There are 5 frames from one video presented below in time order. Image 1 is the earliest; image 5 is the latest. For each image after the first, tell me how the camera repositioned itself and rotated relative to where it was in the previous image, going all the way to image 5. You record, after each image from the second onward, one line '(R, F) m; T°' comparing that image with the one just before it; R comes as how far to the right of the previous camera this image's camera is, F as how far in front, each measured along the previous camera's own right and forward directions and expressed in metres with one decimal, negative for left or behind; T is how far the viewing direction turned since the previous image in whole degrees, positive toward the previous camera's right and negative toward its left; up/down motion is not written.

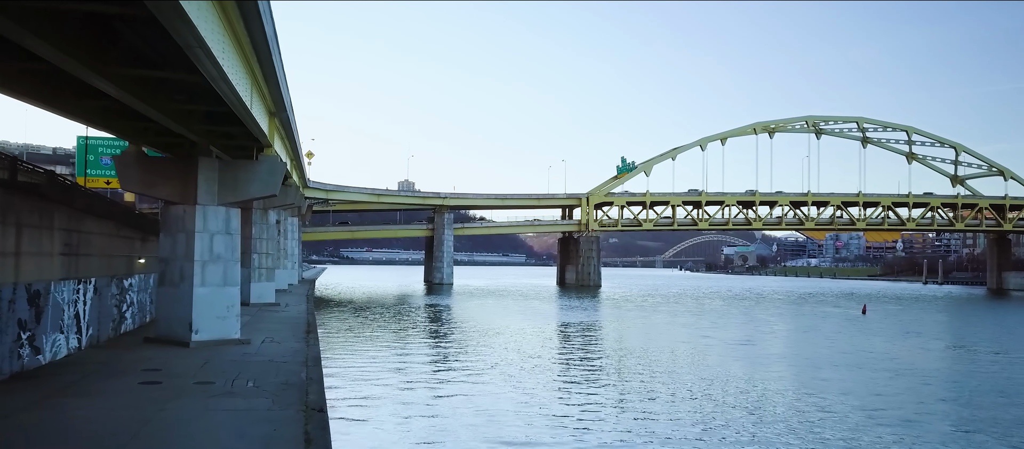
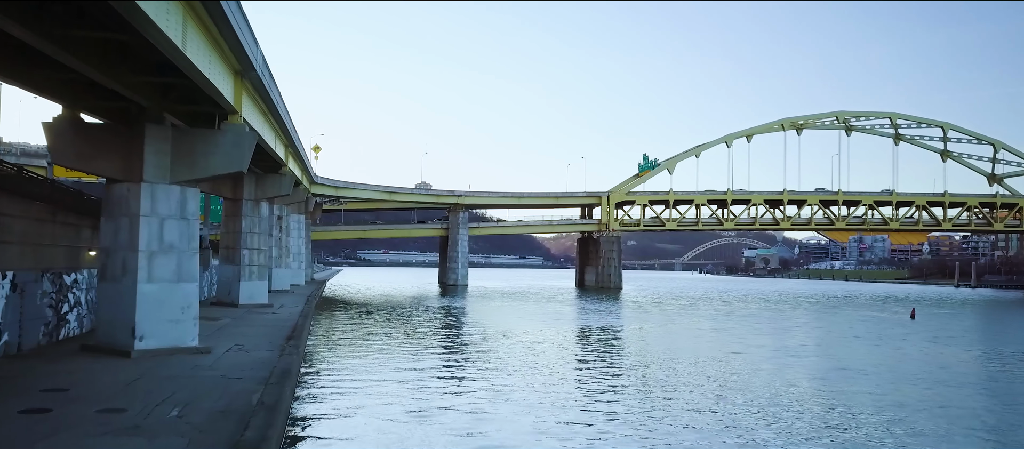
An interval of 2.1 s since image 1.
(0.0, +3.6) m; -1°
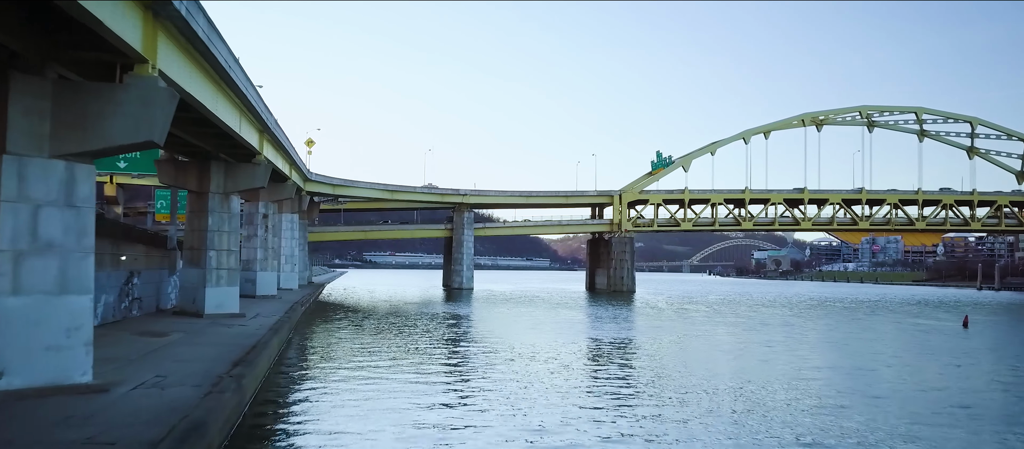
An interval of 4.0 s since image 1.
(-0.1, +4.4) m; 0°
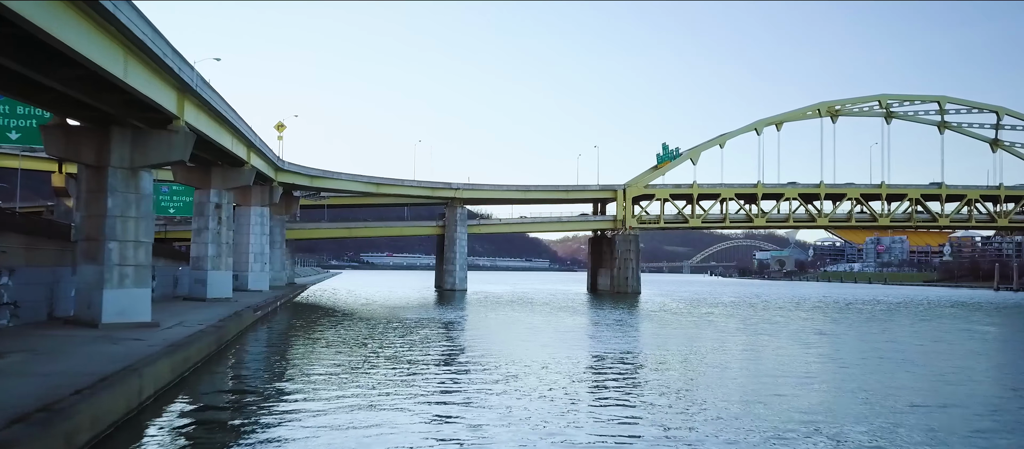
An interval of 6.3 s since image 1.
(+0.3, +6.1) m; 0°
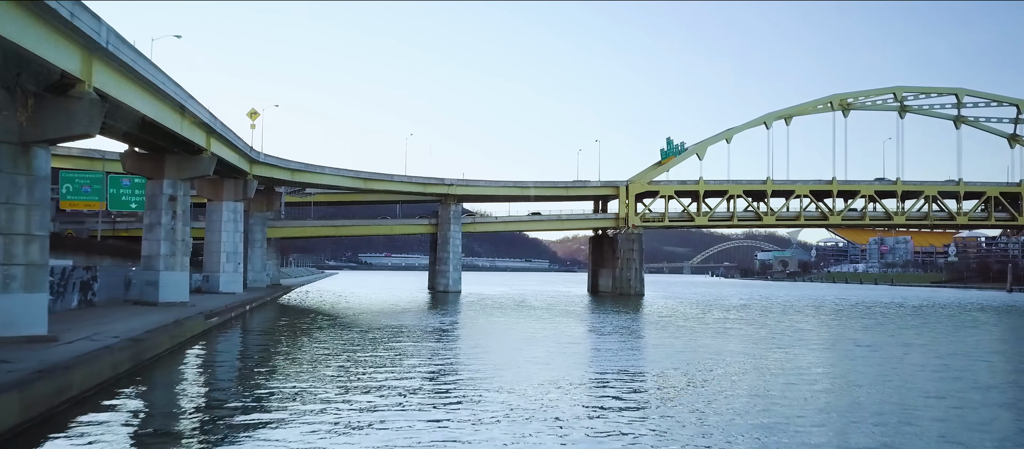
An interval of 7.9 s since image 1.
(+0.3, +4.3) m; 0°
